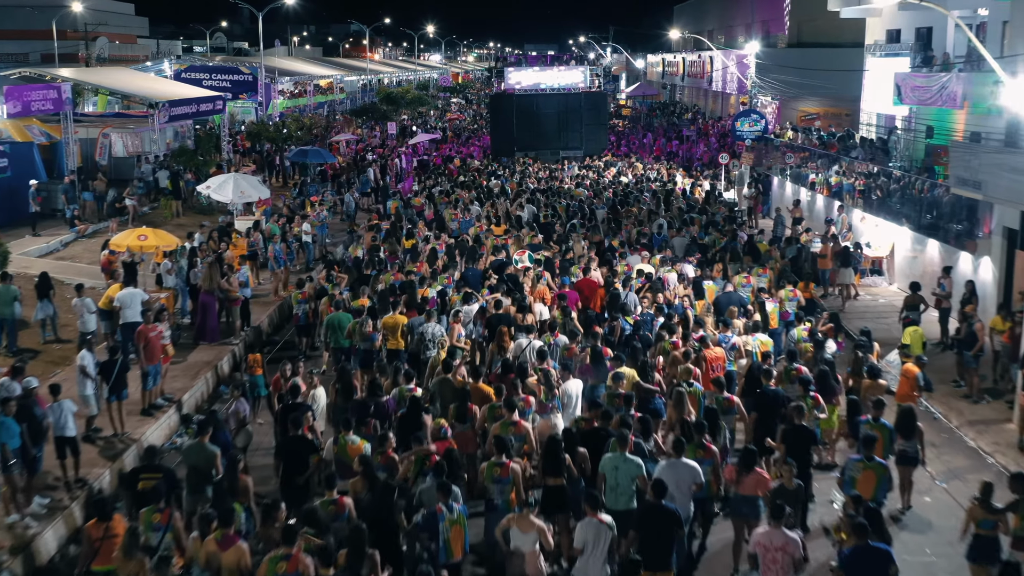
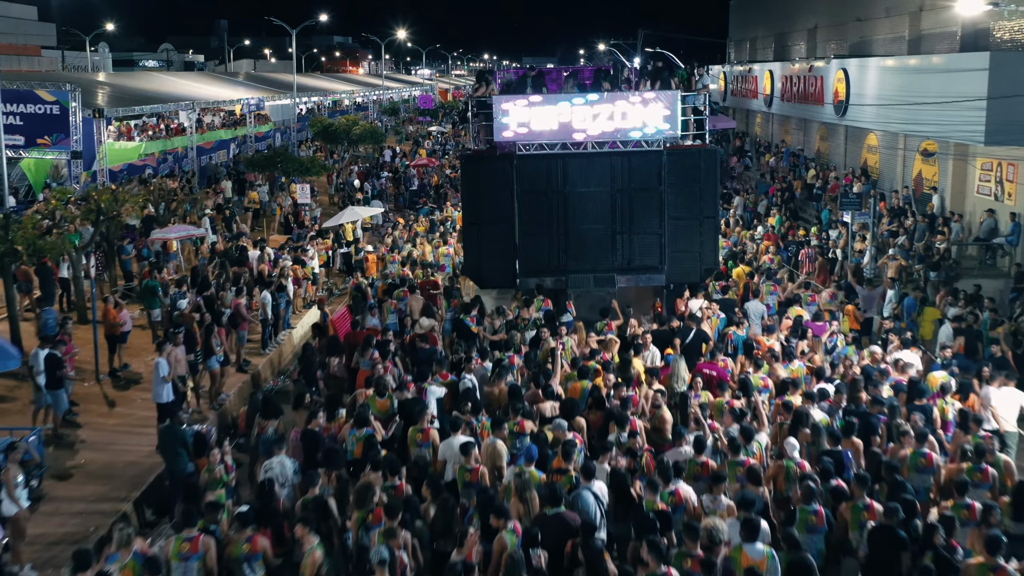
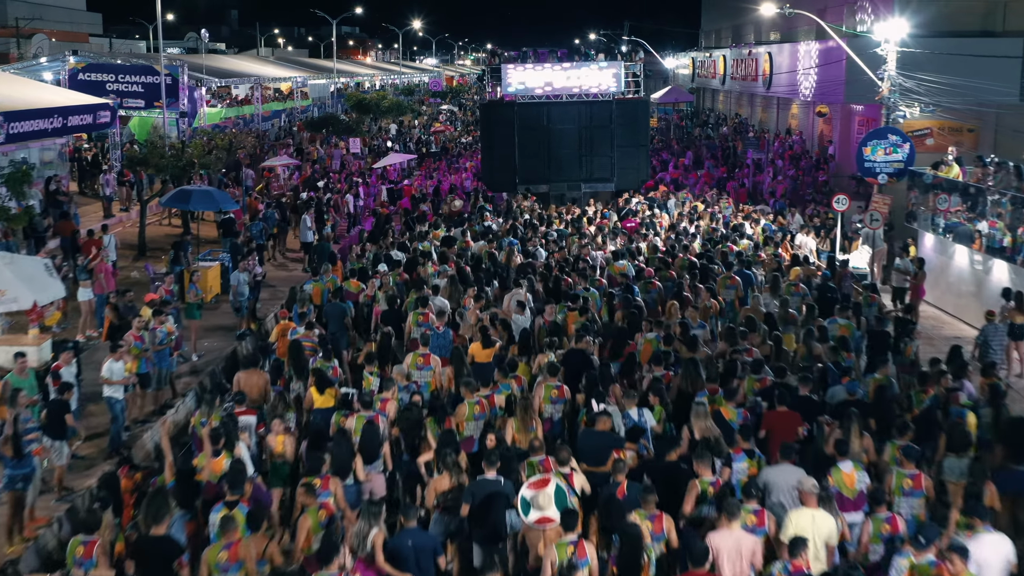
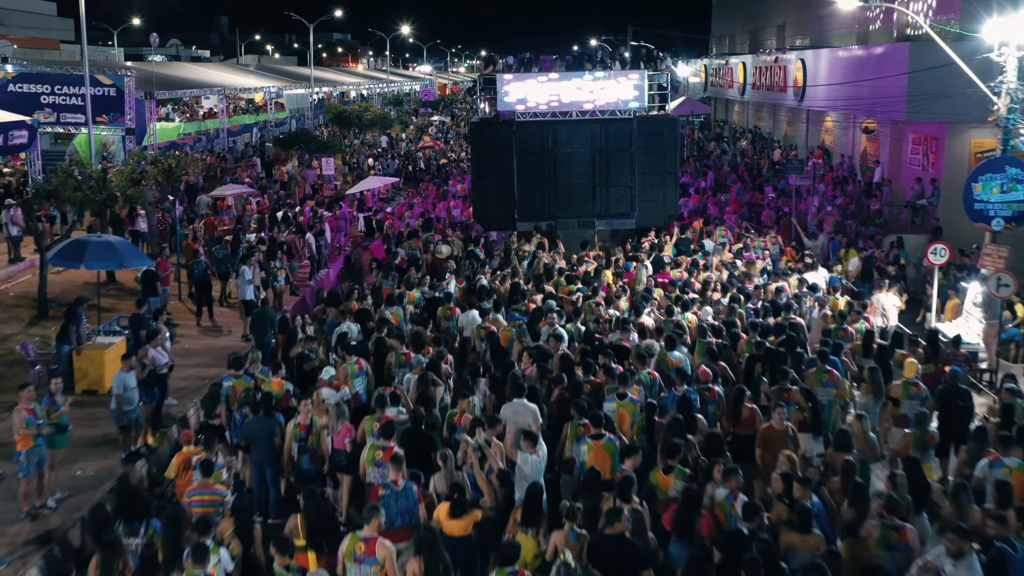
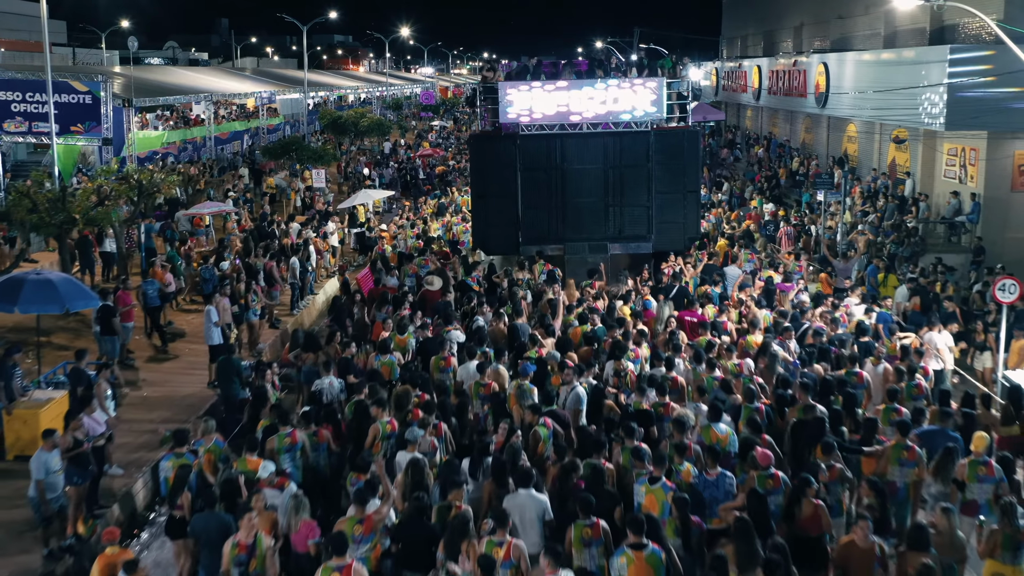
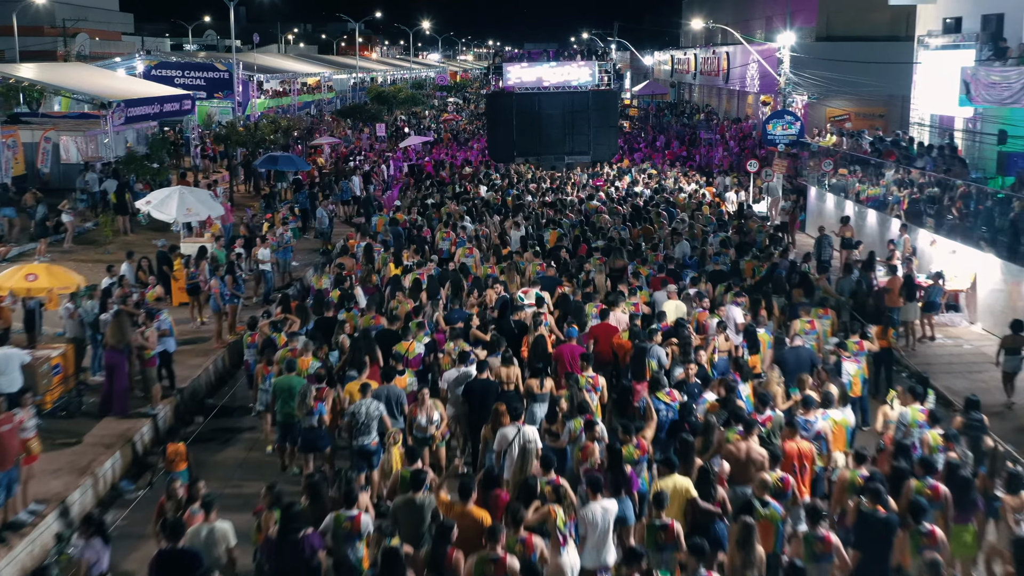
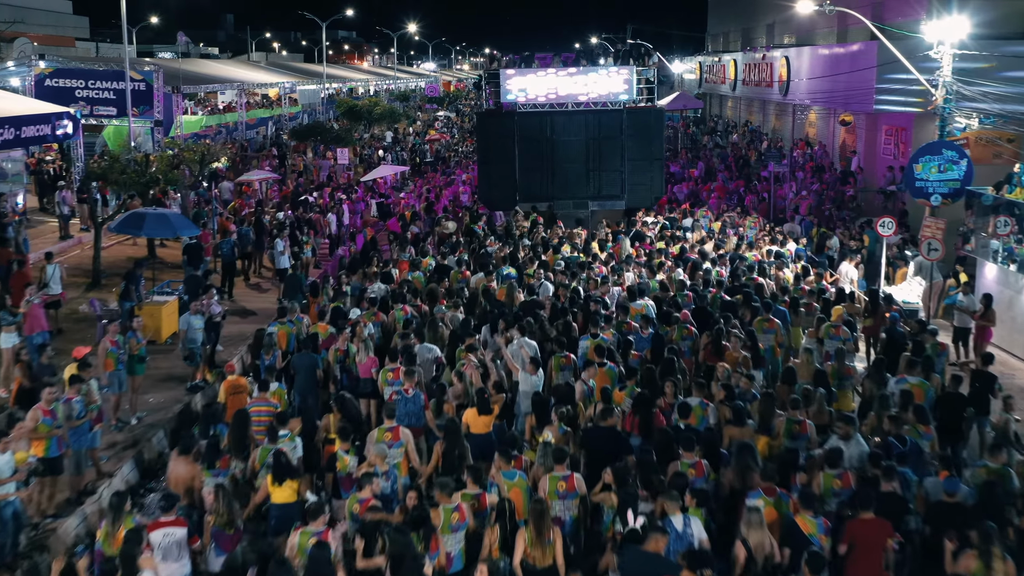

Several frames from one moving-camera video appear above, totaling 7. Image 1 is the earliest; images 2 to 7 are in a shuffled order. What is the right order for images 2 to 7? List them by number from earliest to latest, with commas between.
6, 3, 7, 4, 5, 2
